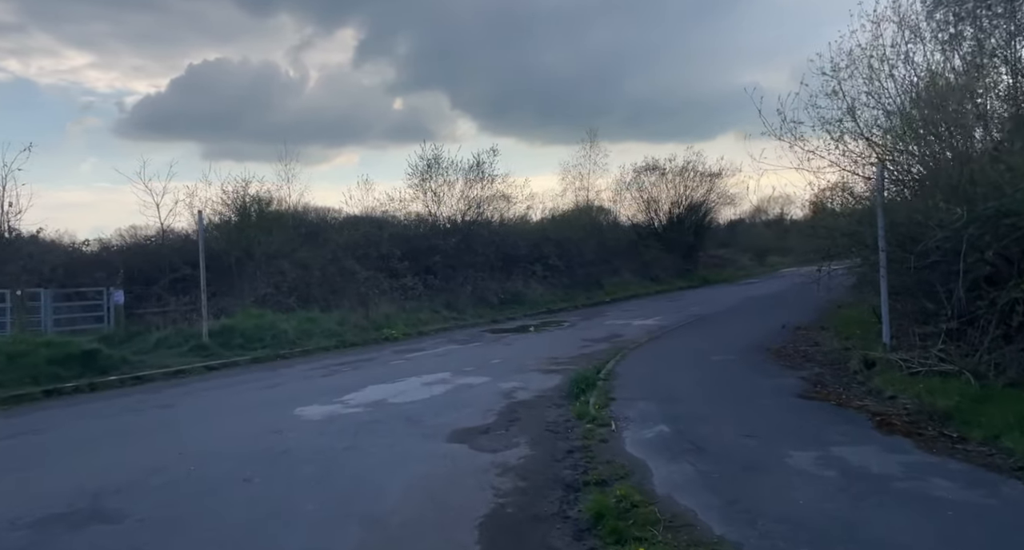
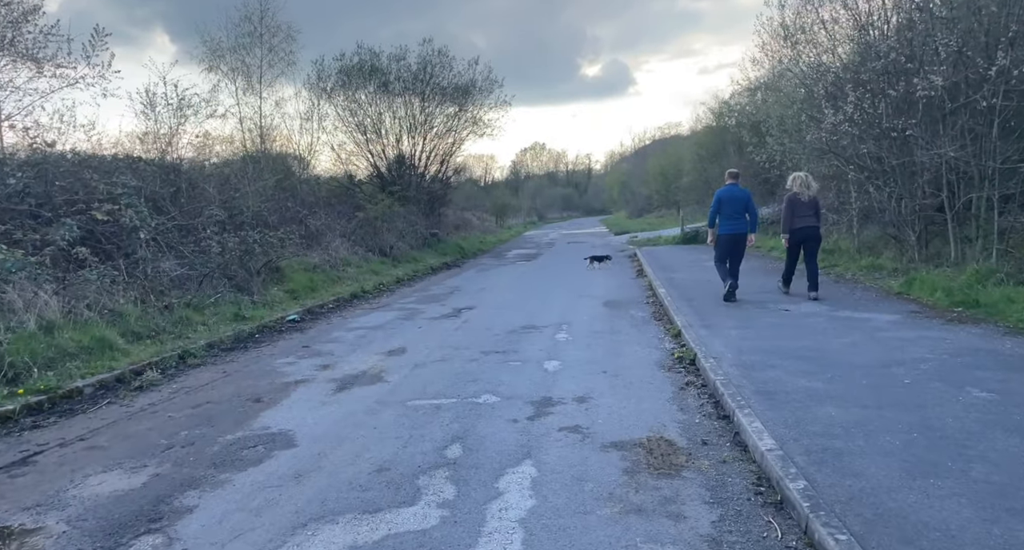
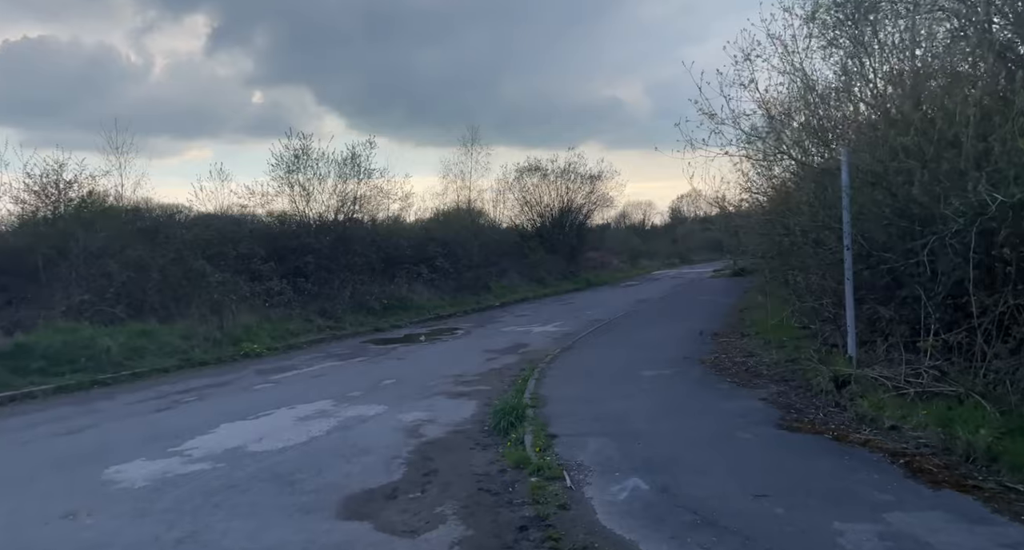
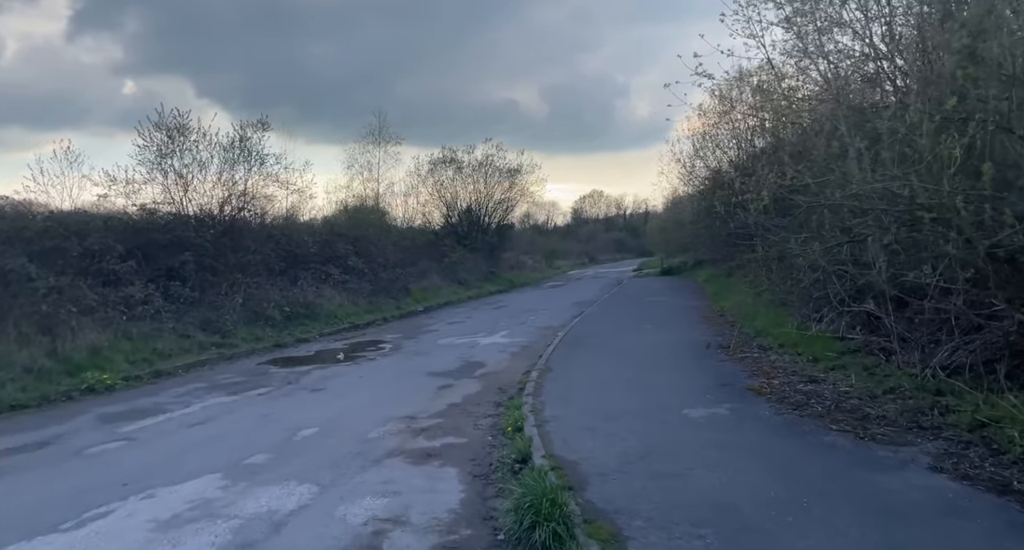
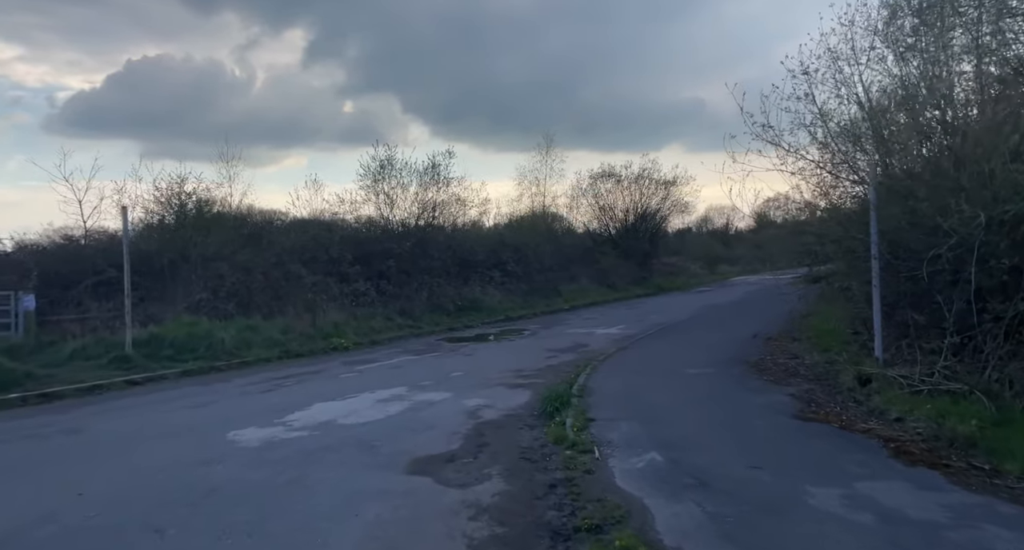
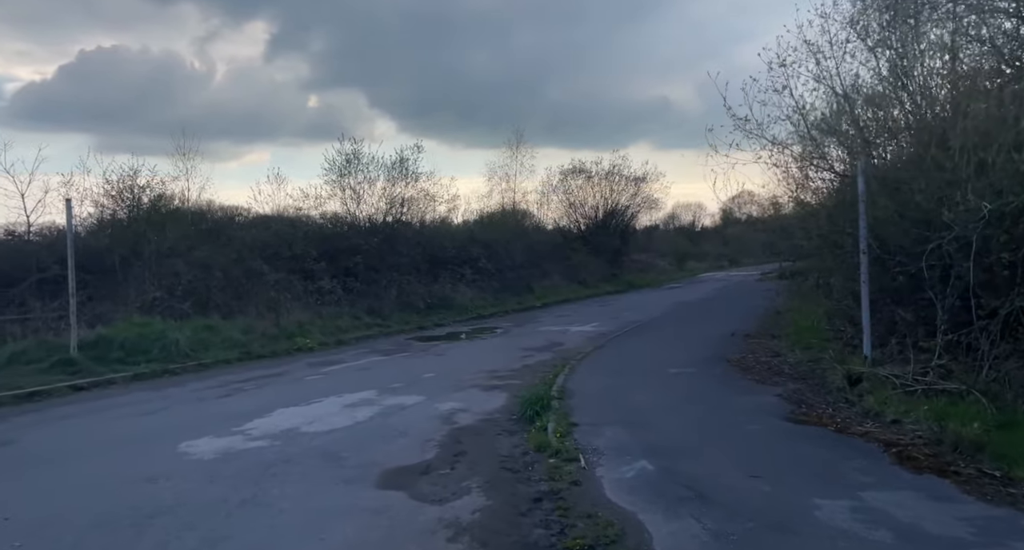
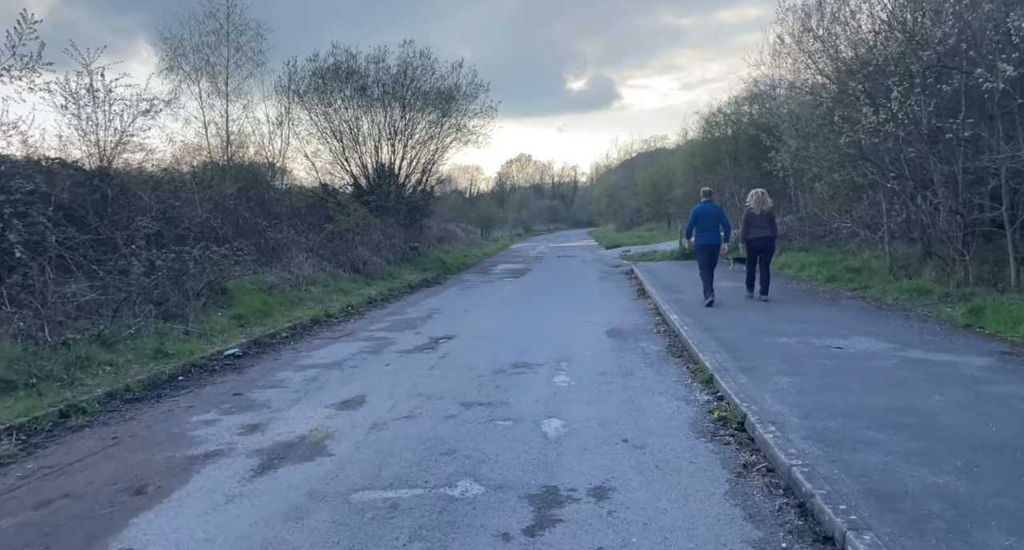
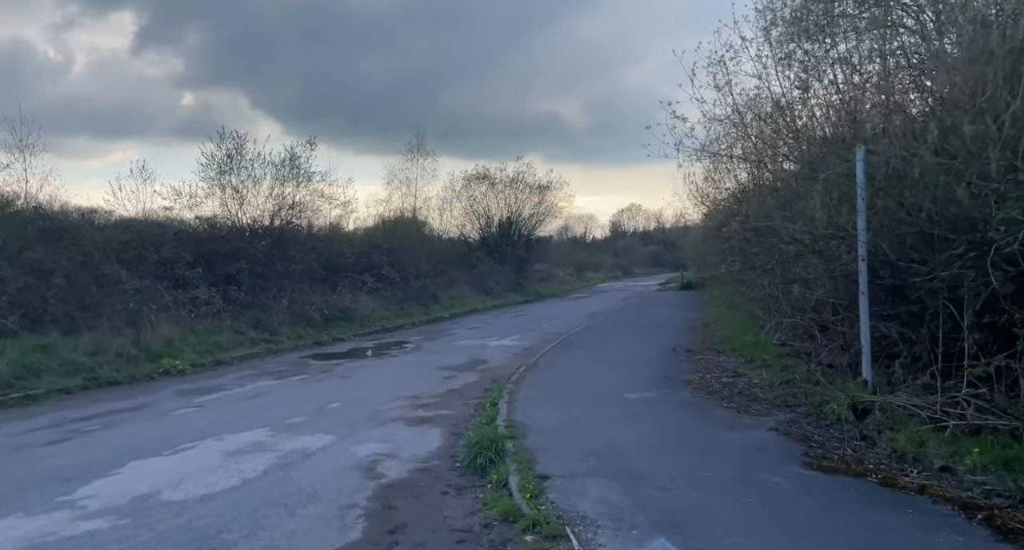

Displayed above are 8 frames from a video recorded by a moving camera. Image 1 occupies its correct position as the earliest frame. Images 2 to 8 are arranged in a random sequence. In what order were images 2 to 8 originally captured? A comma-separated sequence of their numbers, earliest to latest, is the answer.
5, 6, 3, 8, 4, 2, 7
